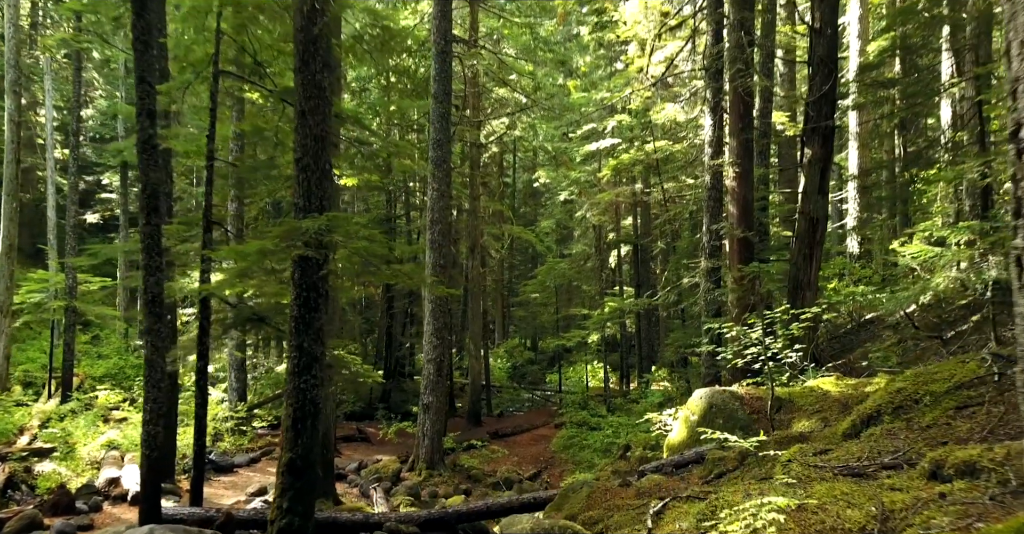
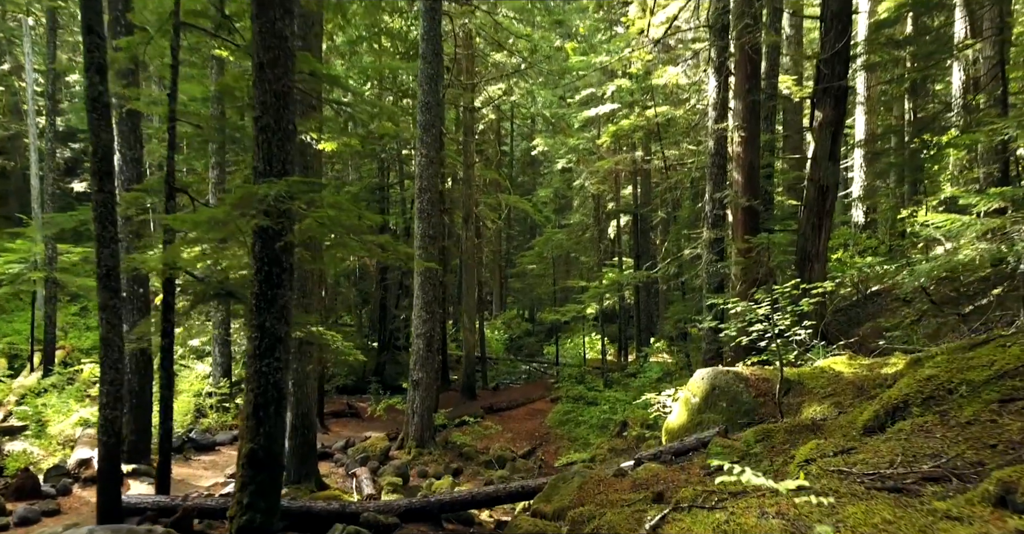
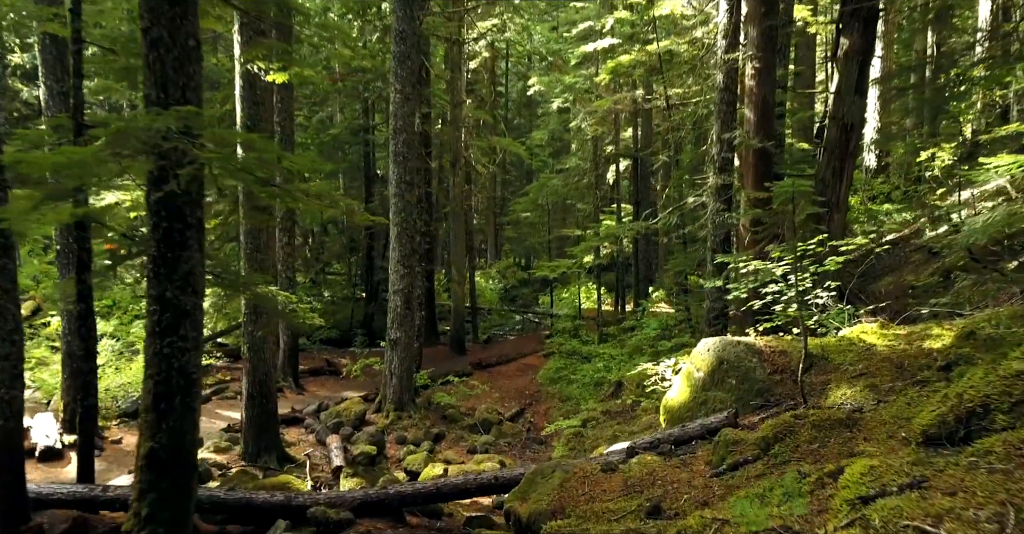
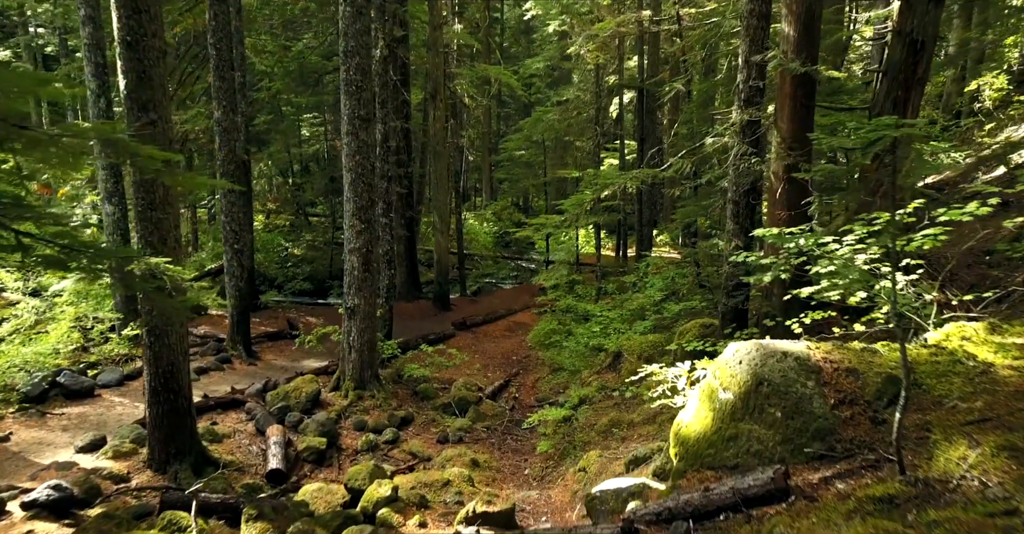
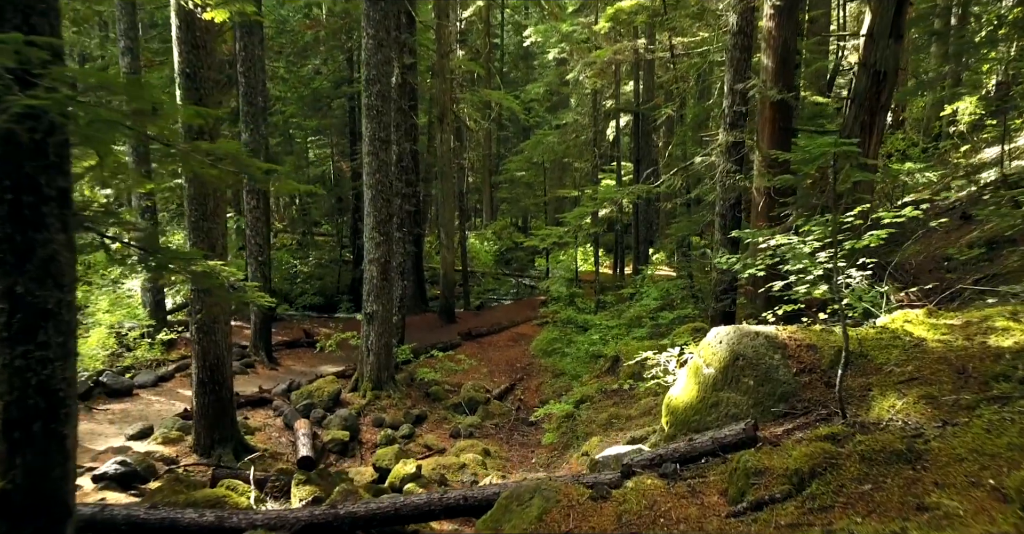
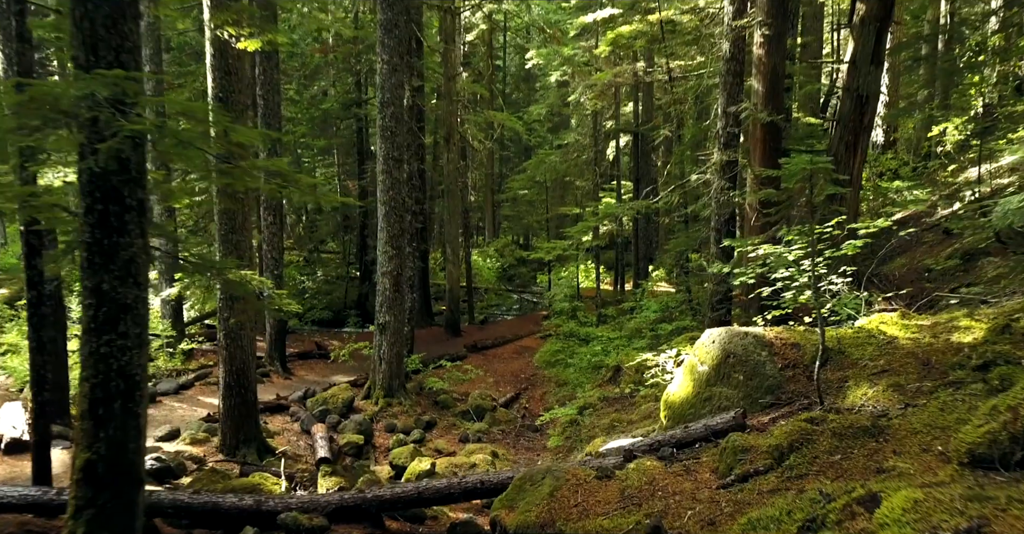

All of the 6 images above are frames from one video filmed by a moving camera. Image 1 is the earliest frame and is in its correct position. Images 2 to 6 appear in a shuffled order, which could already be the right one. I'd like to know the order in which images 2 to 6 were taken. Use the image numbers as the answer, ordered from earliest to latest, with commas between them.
2, 3, 6, 5, 4
